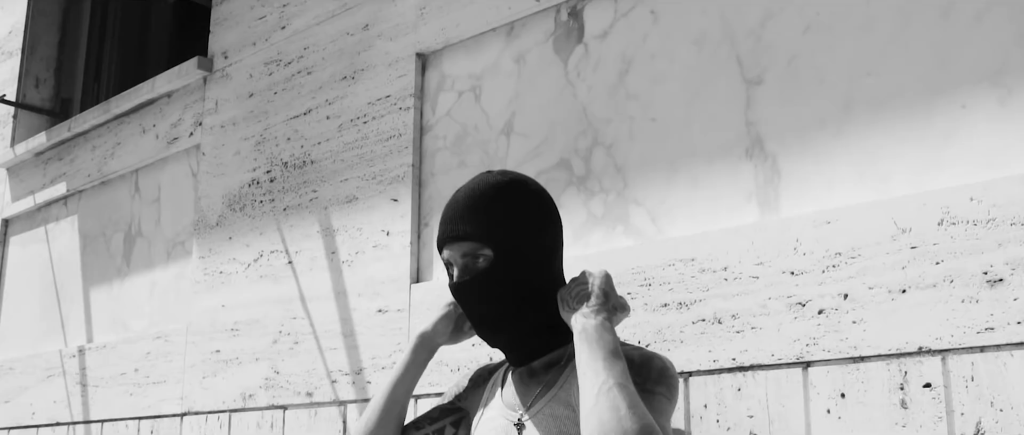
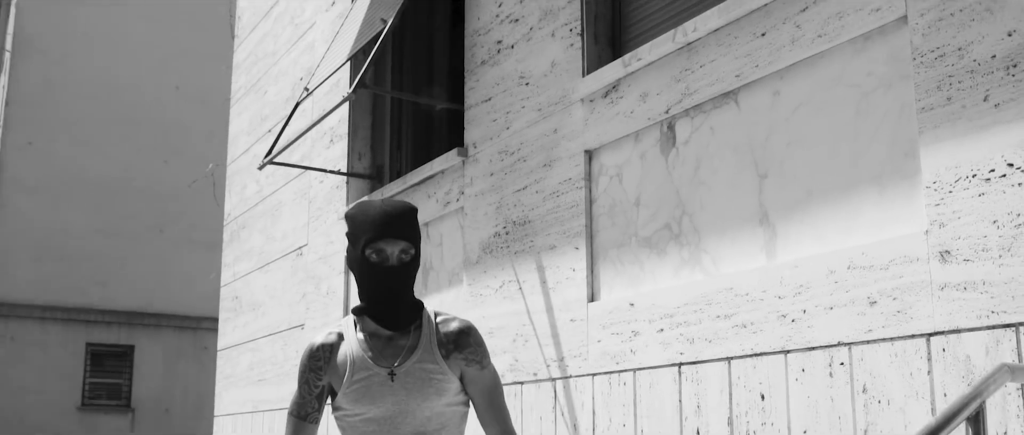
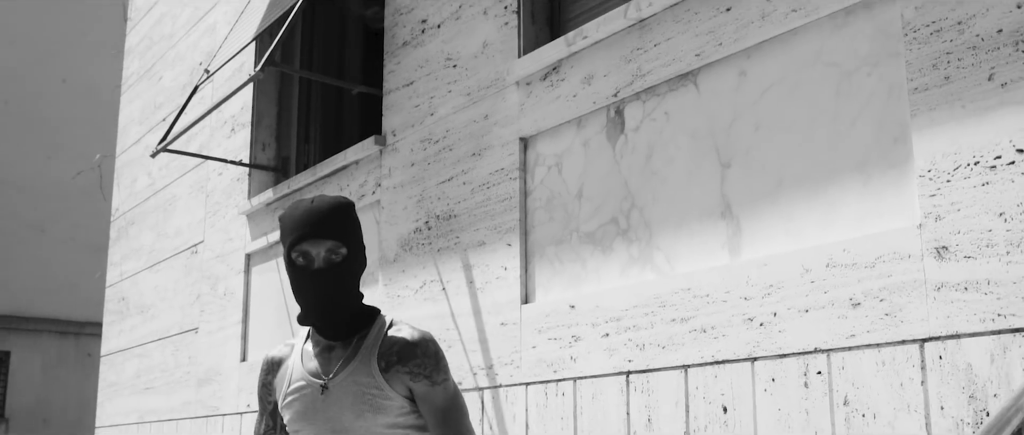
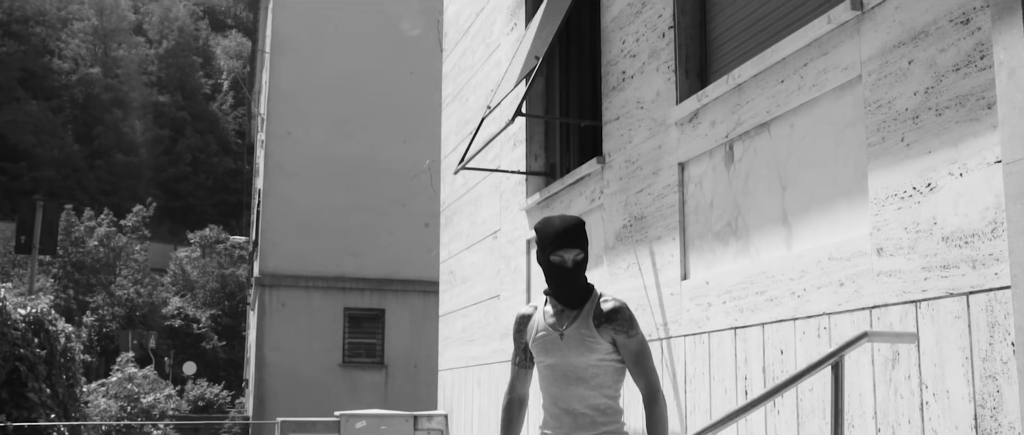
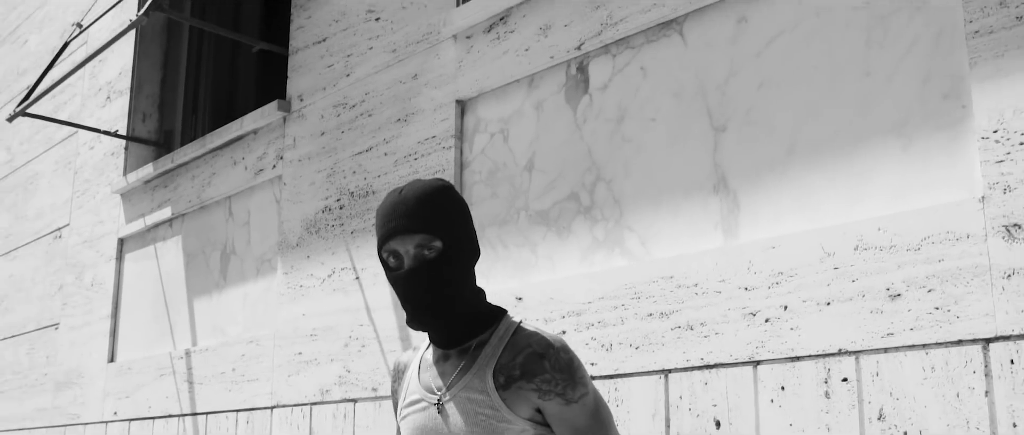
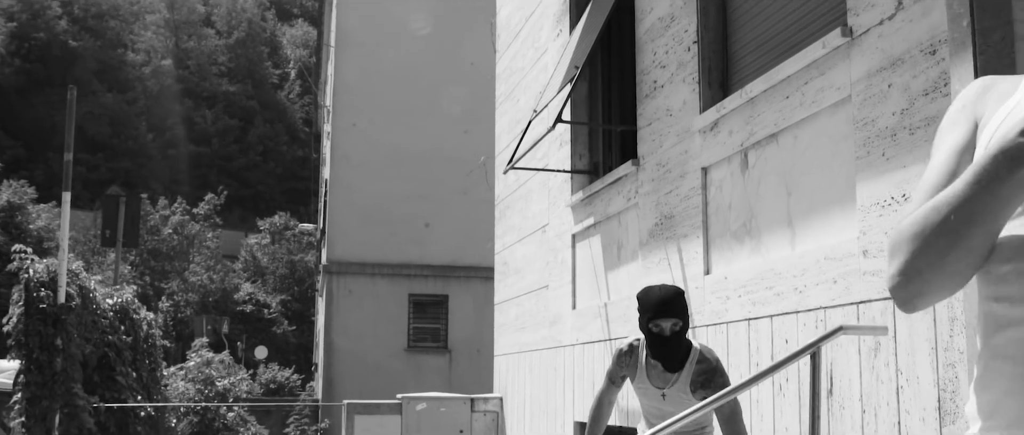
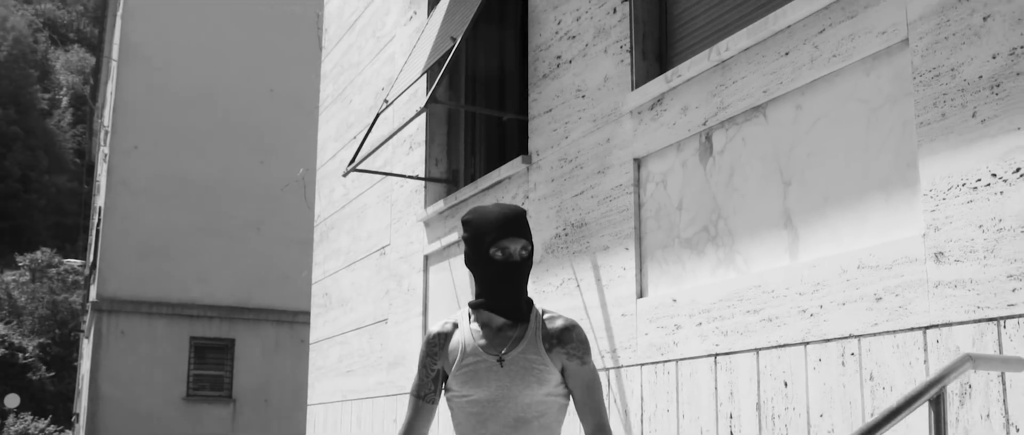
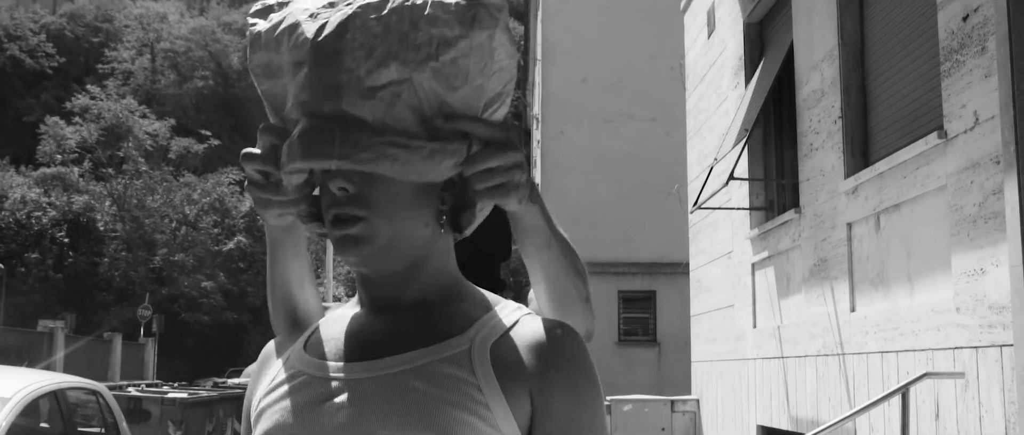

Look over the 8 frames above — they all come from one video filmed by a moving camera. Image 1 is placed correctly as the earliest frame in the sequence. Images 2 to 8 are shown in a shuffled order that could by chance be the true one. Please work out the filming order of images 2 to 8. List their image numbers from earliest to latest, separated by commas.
5, 3, 2, 7, 4, 6, 8
